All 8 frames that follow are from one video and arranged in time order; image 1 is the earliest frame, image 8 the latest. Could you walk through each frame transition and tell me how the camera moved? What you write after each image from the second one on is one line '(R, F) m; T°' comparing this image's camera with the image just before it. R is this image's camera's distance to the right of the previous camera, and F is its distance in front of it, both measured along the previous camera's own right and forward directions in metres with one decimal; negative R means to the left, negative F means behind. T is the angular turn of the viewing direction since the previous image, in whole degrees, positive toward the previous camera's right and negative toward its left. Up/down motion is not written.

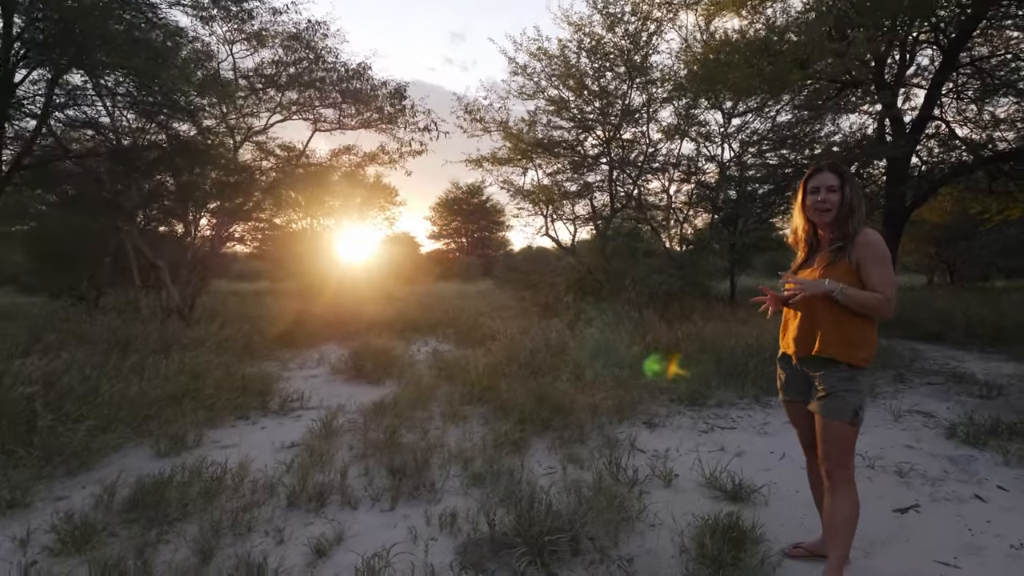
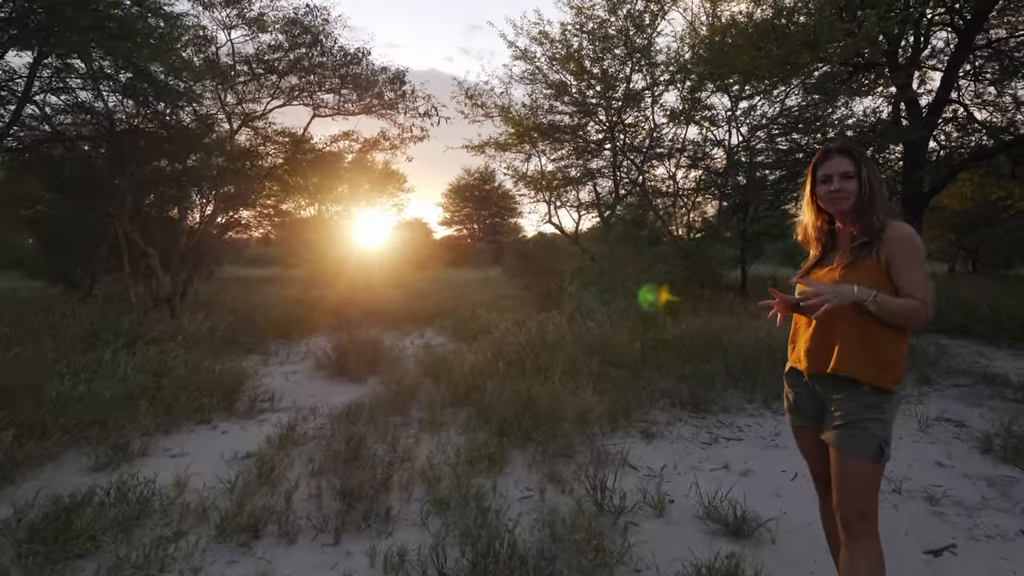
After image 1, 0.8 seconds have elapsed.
(+0.2, +0.5) m; -1°
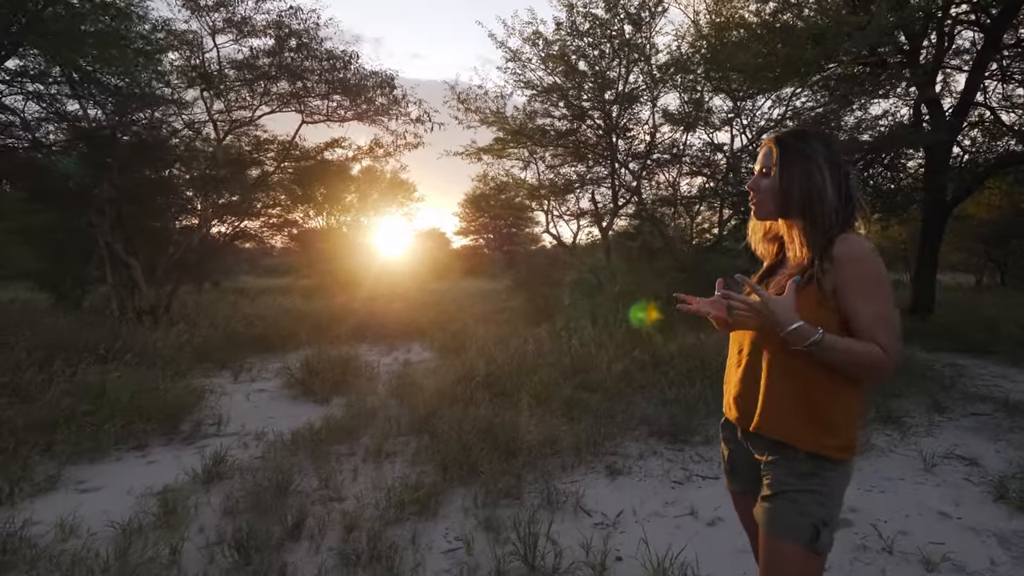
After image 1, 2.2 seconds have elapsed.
(+0.5, +0.5) m; -2°
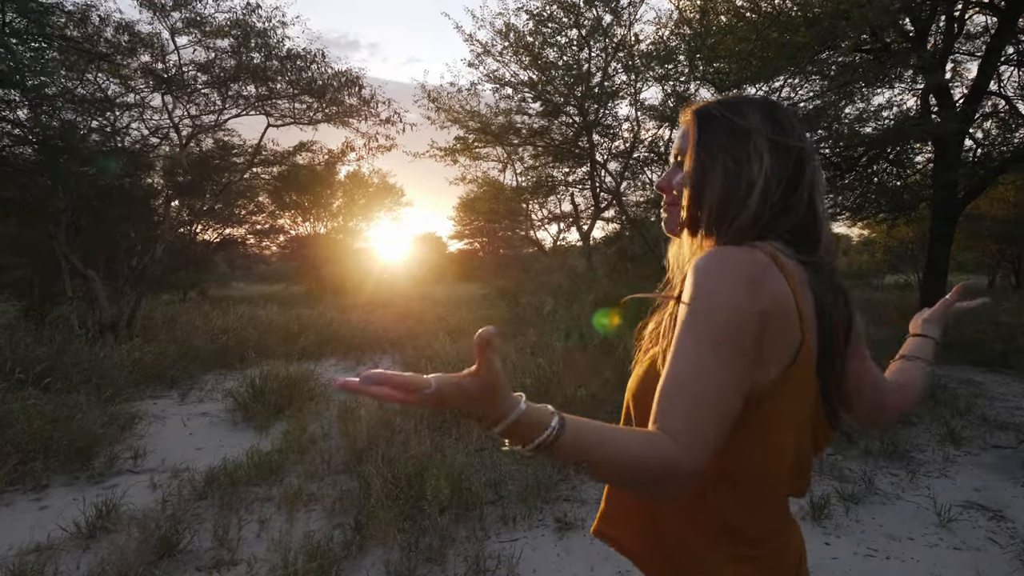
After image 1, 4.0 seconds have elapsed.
(+0.4, +0.6) m; 0°
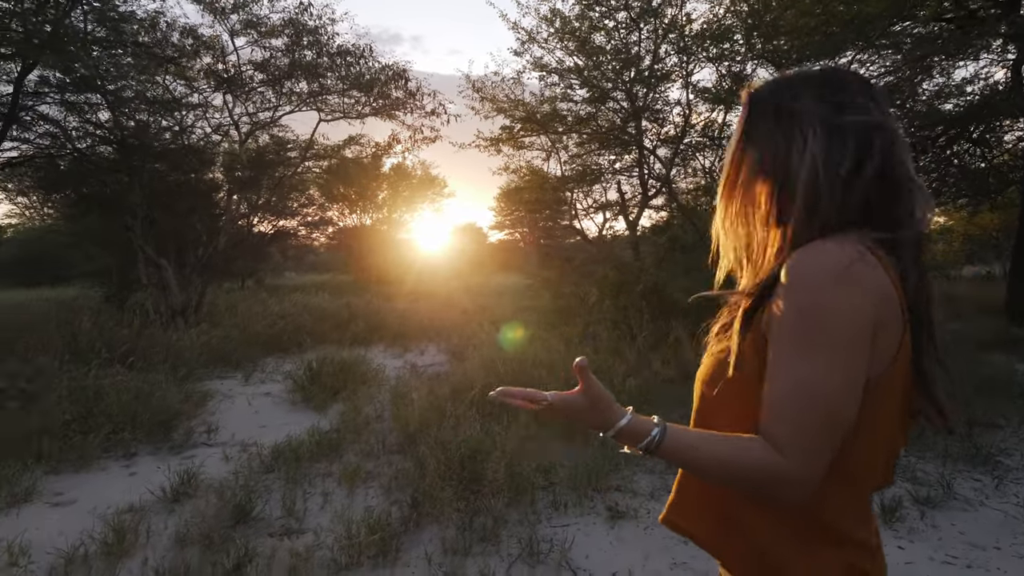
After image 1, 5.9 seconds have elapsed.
(-0.1, -0.1) m; -4°
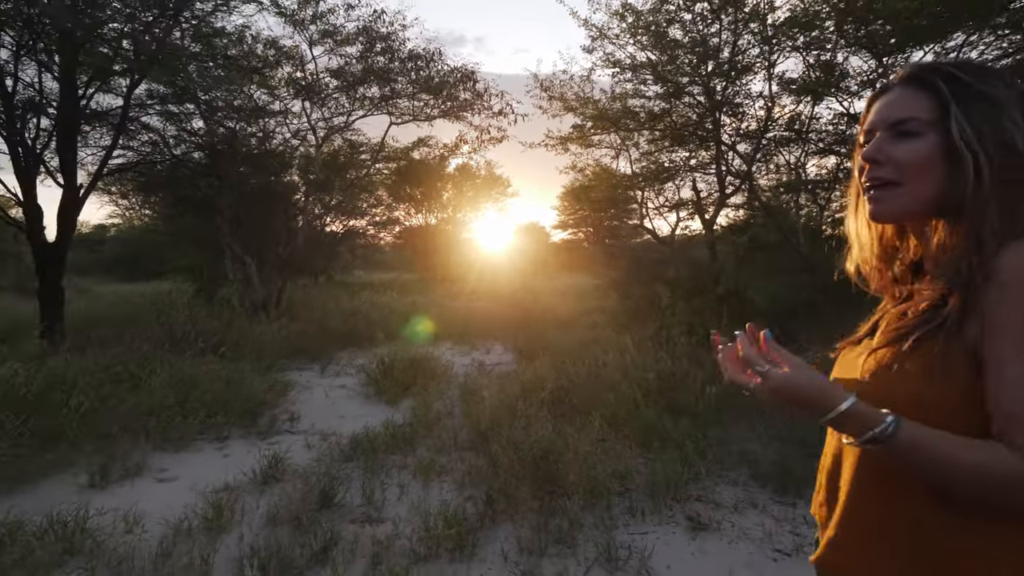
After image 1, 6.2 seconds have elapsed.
(-0.1, 0.0) m; -6°
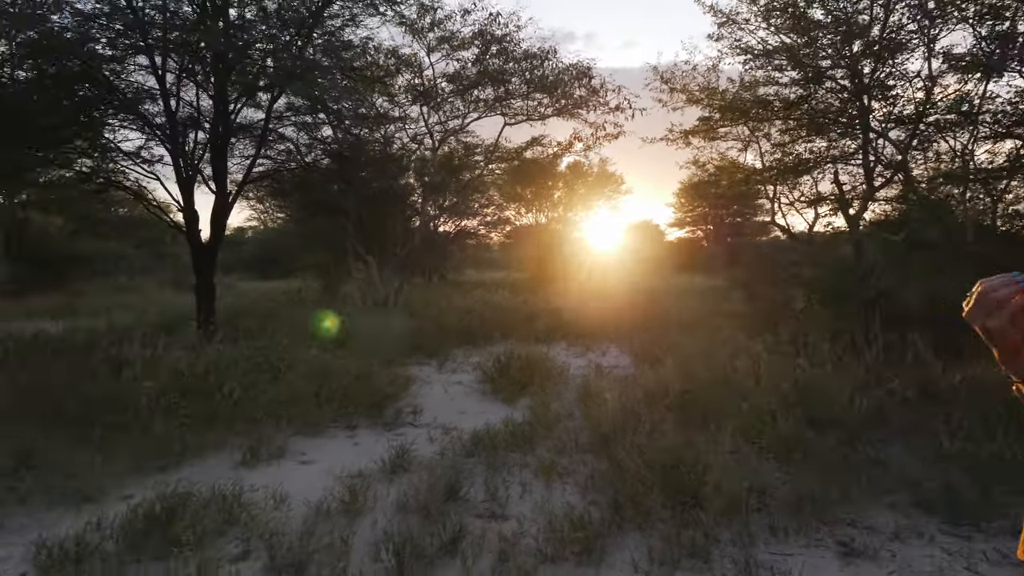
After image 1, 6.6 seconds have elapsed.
(-0.1, +0.1) m; -10°
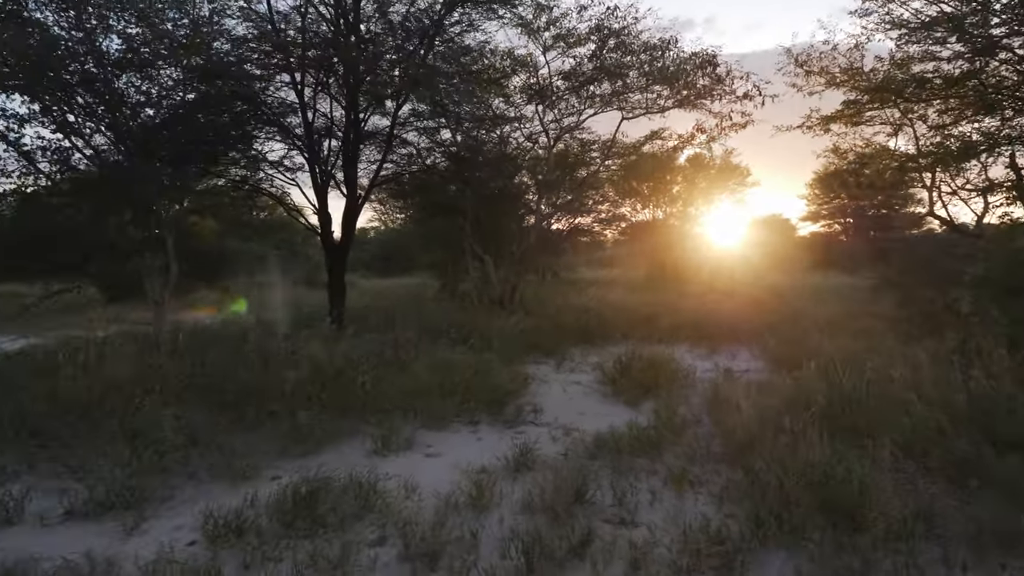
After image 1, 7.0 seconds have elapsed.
(-0.1, 0.0) m; -10°
